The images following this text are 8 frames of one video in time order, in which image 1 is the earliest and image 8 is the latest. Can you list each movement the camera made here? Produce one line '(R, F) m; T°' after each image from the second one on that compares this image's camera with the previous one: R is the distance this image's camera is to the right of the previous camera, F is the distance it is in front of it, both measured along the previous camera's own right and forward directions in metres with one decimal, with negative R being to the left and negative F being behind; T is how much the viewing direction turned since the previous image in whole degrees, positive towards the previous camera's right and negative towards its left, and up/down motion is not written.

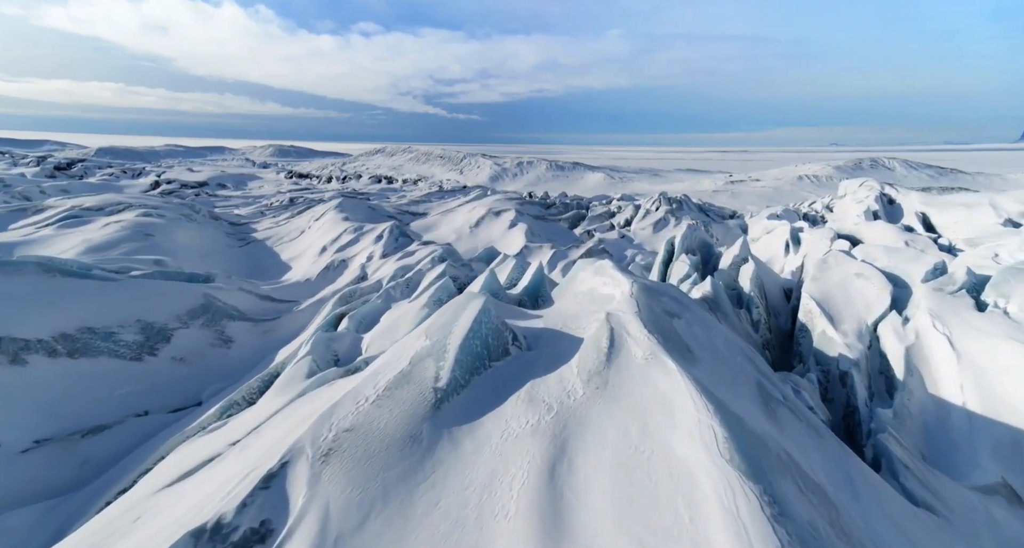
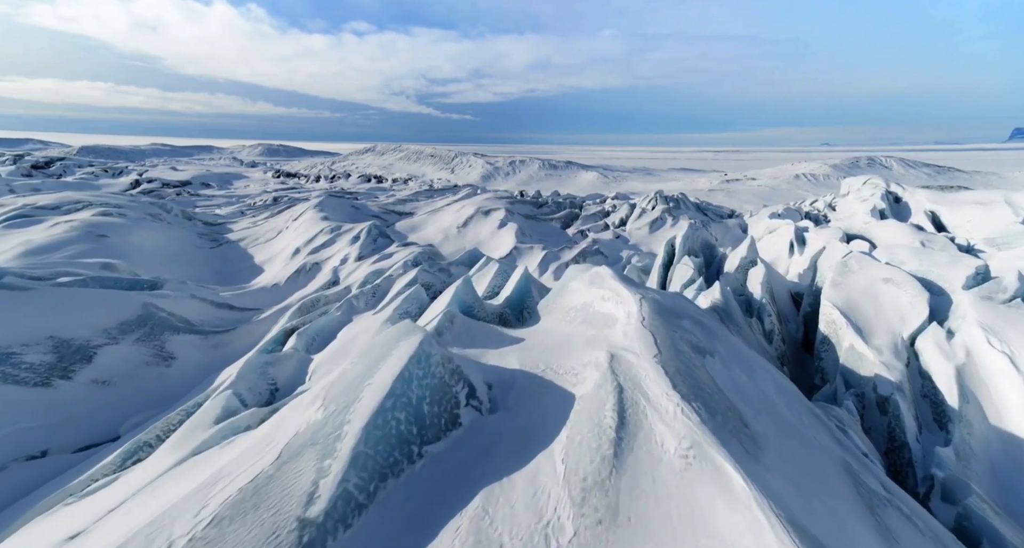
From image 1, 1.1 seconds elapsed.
(+0.2, +1.3) m; +1°
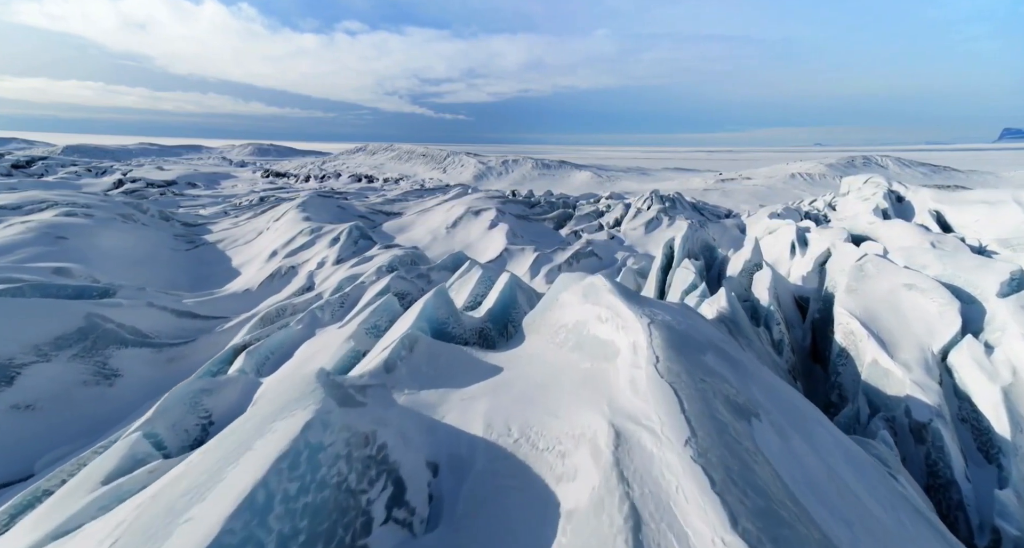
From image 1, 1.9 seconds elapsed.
(+0.2, +0.9) m; +1°
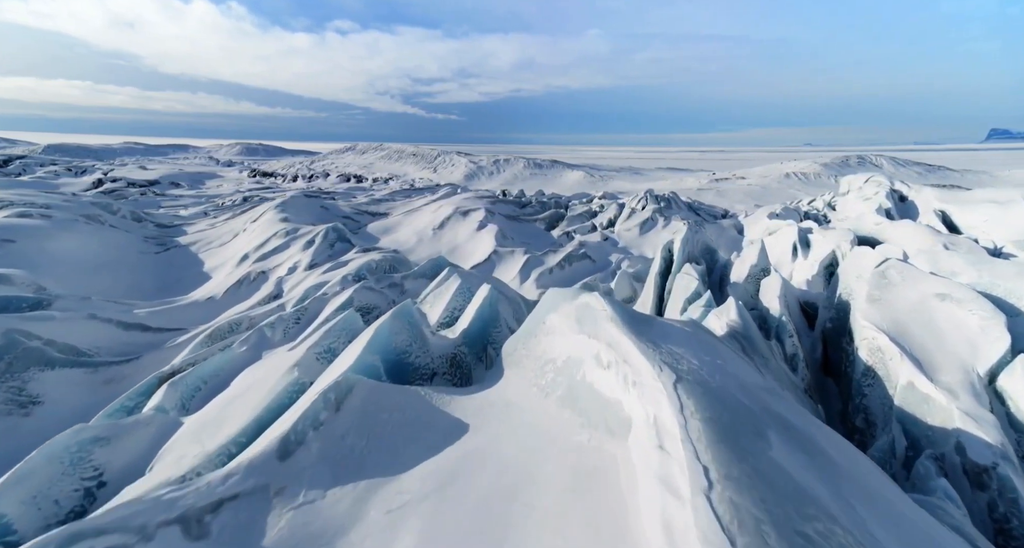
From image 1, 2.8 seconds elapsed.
(+0.2, +1.0) m; +1°
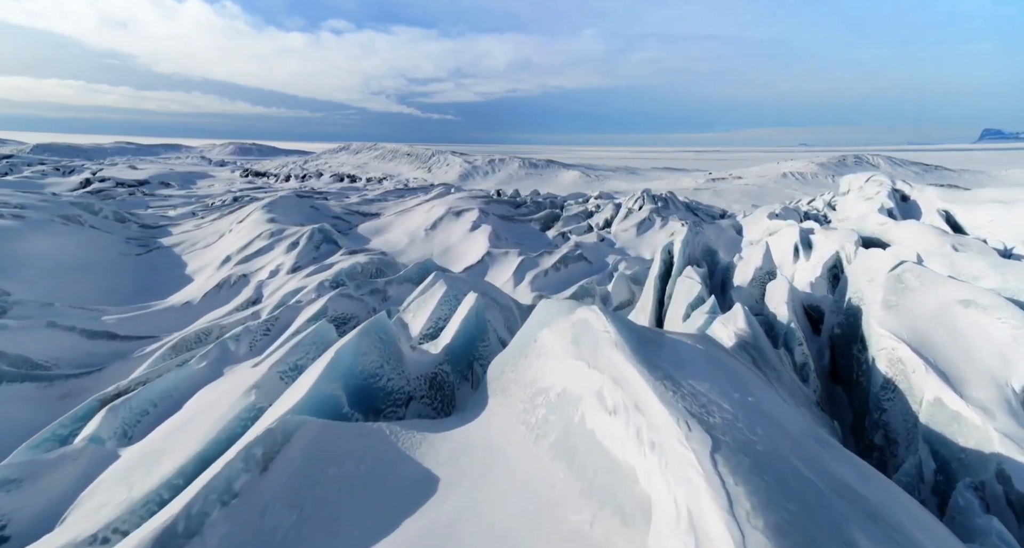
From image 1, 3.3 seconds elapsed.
(+0.1, +0.6) m; +1°
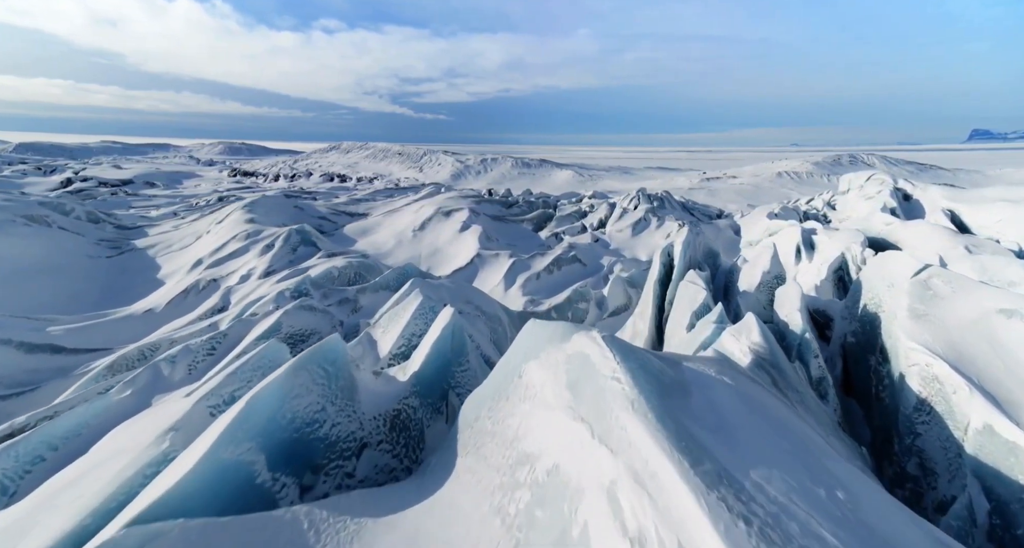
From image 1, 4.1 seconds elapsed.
(+0.1, +0.8) m; +1°
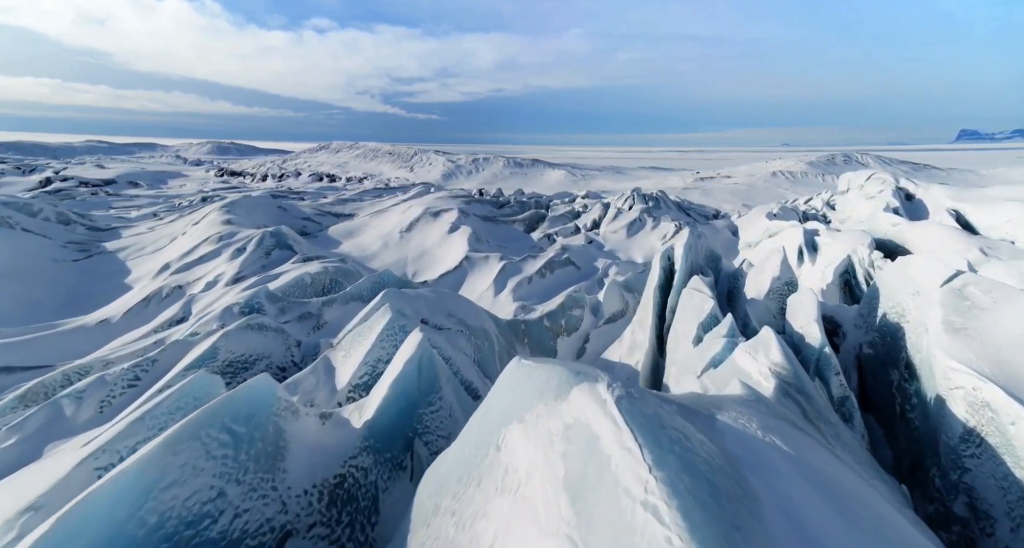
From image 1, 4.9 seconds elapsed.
(+0.1, +0.8) m; +1°
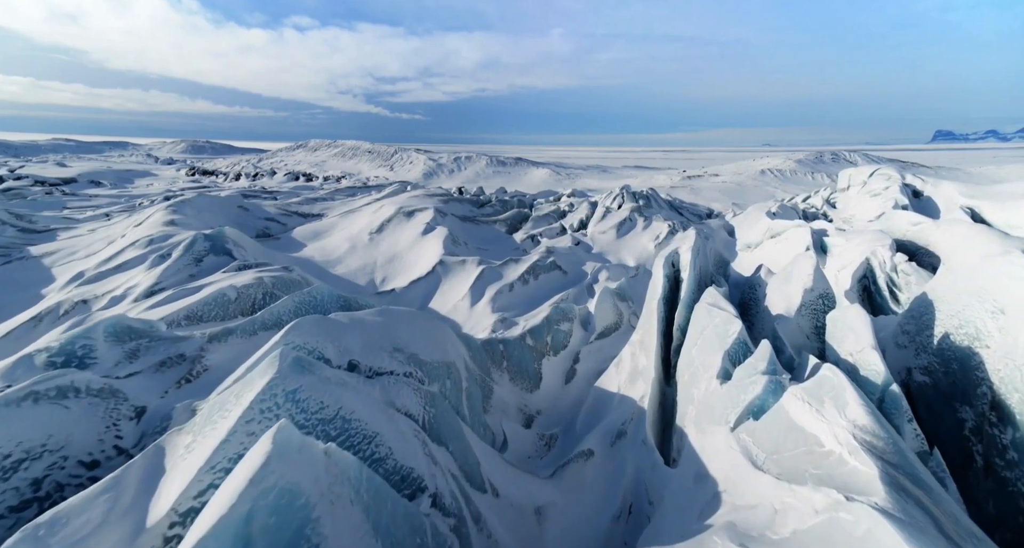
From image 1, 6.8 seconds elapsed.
(+0.2, +1.8) m; +2°
